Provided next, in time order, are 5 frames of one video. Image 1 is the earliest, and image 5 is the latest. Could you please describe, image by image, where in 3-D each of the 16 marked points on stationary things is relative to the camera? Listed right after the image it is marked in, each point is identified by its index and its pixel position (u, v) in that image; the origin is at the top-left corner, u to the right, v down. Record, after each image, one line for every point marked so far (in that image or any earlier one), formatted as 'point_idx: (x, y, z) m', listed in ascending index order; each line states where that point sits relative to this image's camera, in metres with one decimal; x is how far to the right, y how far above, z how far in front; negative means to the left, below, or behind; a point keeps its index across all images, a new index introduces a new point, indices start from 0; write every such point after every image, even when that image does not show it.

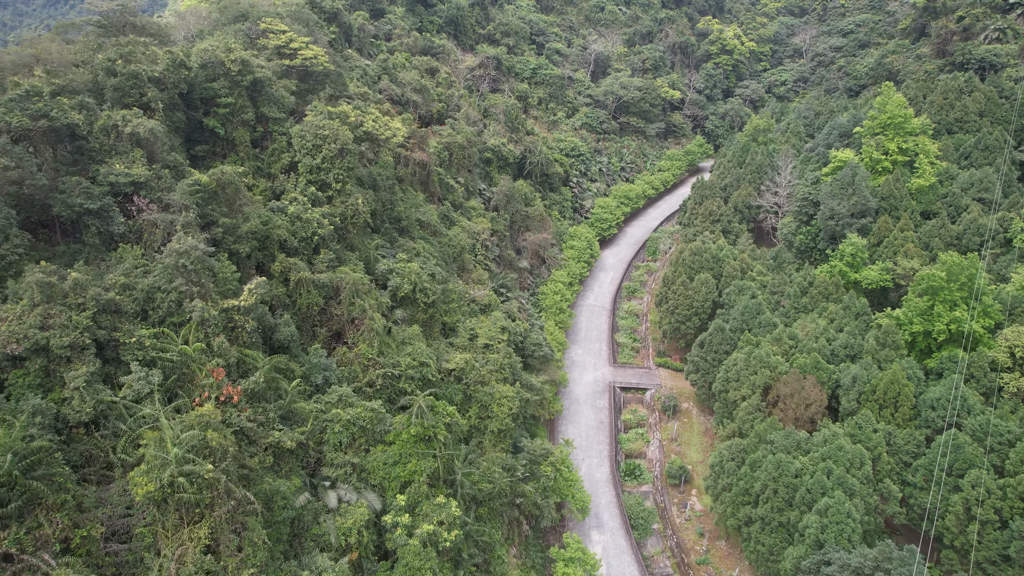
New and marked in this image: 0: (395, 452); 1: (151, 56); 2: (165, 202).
0: (-2.0, -2.8, +12.7) m
1: (-7.0, +4.5, +14.1) m
2: (-5.8, +1.4, +12.3) m
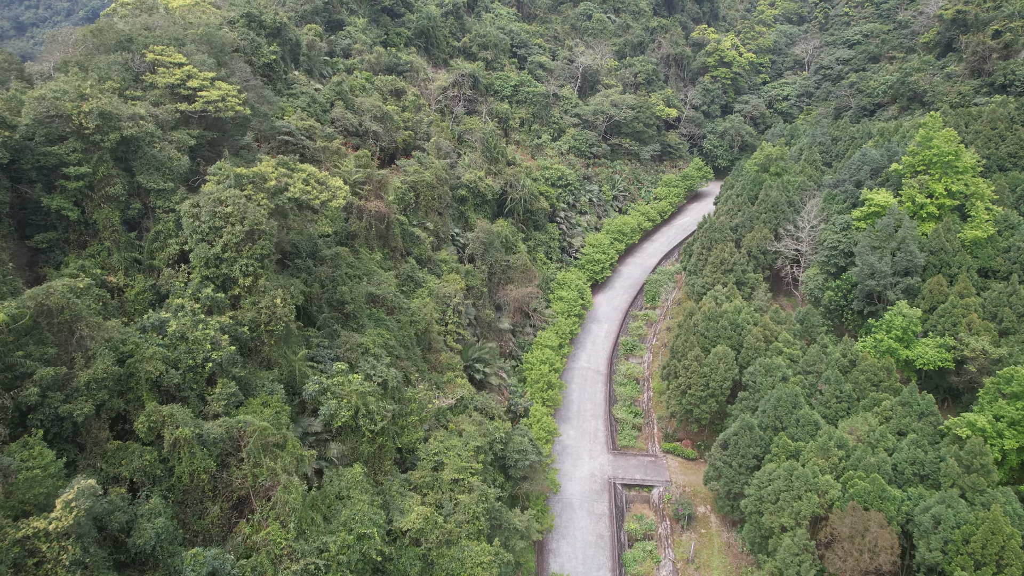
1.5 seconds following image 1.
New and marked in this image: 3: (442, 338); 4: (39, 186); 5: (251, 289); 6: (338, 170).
0: (-2.3, -5.0, +8.3) m
1: (-7.3, +2.3, +9.6) m
2: (-6.2, -0.7, +7.8) m
3: (-1.8, -1.3, +19.4) m
4: (-6.8, +1.5, +10.6) m
5: (-4.2, 0.0, +11.7) m
6: (-4.8, +3.2, +19.9) m
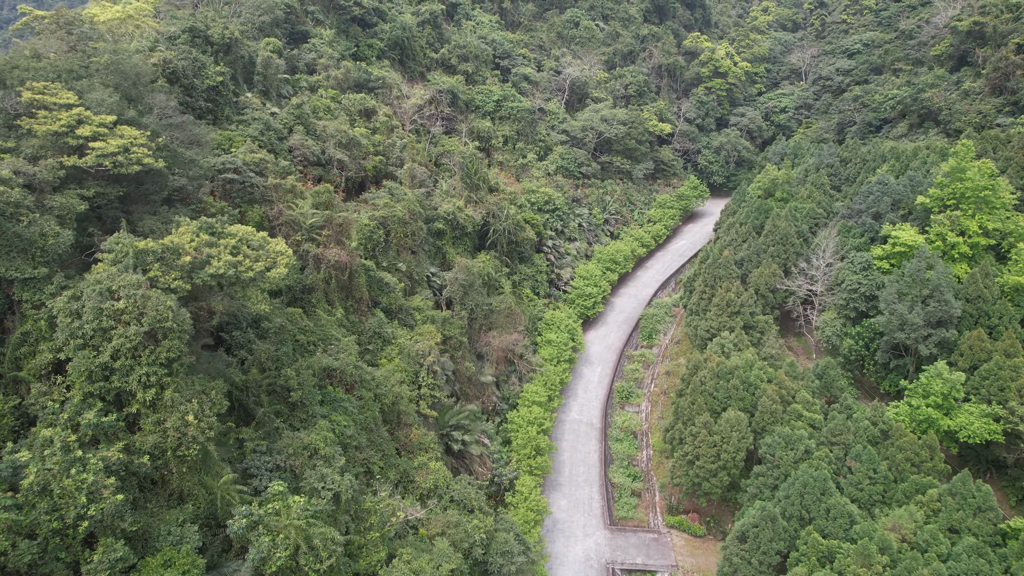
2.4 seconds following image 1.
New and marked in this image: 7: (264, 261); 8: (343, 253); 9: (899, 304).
0: (-2.5, -6.4, +5.6) m
1: (-7.5, +0.9, +6.8) m
2: (-6.3, -2.2, +5.1) m
3: (-2.2, -2.7, +16.7) m
4: (-7.1, 0.0, +7.8) m
5: (-4.4, -1.4, +9.0) m
6: (-5.2, +1.8, +17.2) m
7: (-3.9, +0.4, +11.5) m
8: (-4.0, +0.8, +17.3) m
9: (+10.0, -0.4, +18.8) m
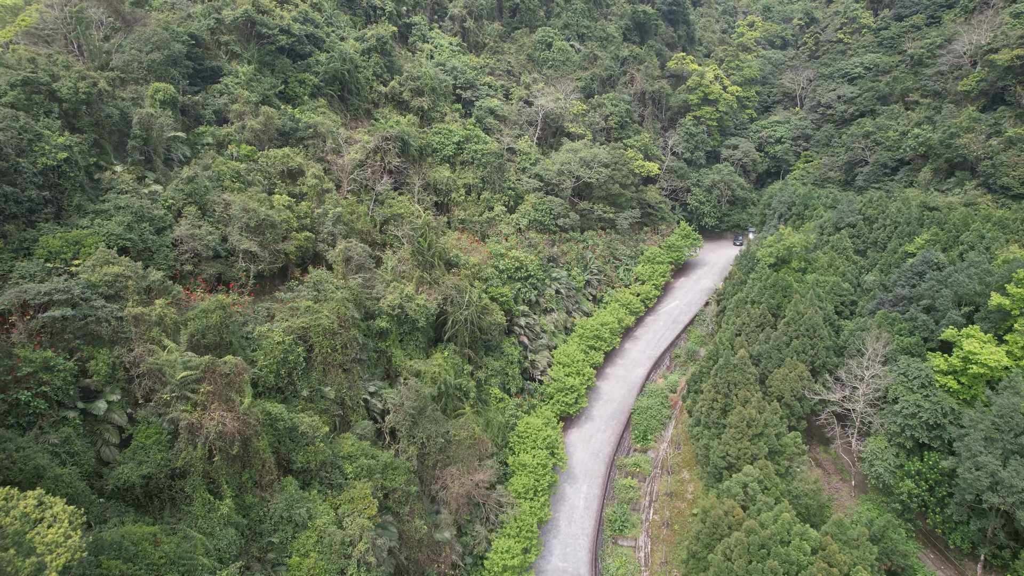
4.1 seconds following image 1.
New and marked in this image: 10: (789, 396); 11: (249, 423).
0: (-2.6, -9.3, +0.6) m
1: (-7.8, -2.1, +1.5) m
2: (-6.4, -5.1, -0.2) m
3: (-2.8, -5.7, +11.6) m
4: (-7.3, -2.9, +2.6) m
5: (-4.7, -4.4, +3.8) m
6: (-5.9, -1.1, +12.0) m
7: (-4.3, -2.5, +6.4) m
8: (-4.6, -2.1, +12.2) m
9: (+9.3, -3.2, +14.2) m
10: (+7.1, -2.8, +18.6) m
11: (-4.5, -2.3, +12.4) m
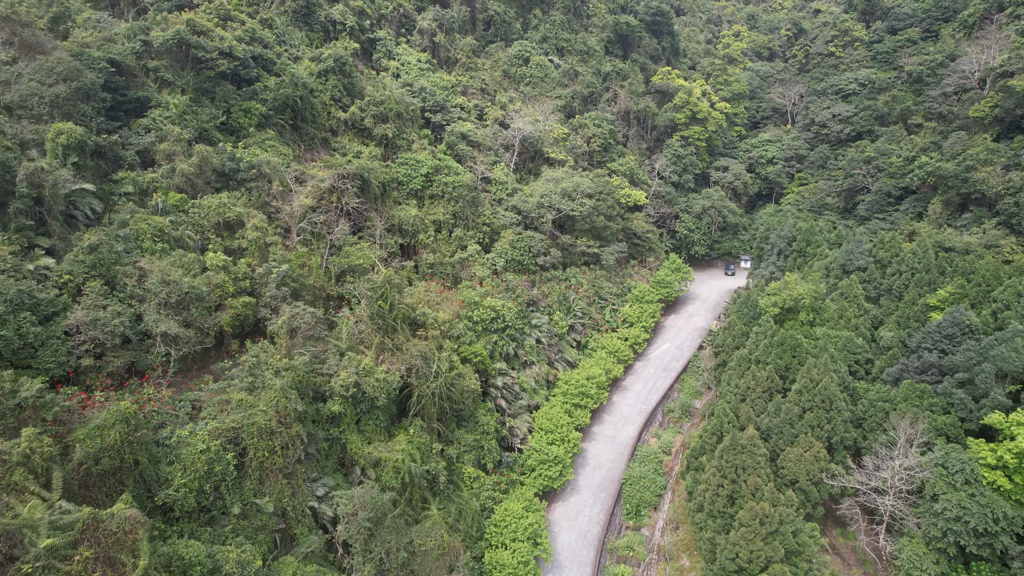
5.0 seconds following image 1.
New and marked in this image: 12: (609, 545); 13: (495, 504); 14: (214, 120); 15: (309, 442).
0: (-2.5, -11.0, -2.1) m
1: (-7.8, -3.8, -1.4) m
2: (-6.4, -6.8, -3.0) m
3: (-3.1, -7.3, +8.9) m
4: (-7.3, -4.6, -0.3) m
5: (-4.8, -6.1, +1.0) m
6: (-6.2, -2.8, +9.2) m
7: (-4.5, -4.2, +3.6) m
8: (-5.0, -3.8, +9.4) m
9: (+8.9, -4.8, +11.9) m
10: (+6.6, -4.3, +16.1) m
11: (-4.8, -3.9, +9.6) m
12: (+2.5, -6.8, +19.2) m
13: (-0.4, -5.4, +18.3) m
14: (-8.2, +4.6, +20.0) m
15: (-4.1, -3.1, +14.6) m
